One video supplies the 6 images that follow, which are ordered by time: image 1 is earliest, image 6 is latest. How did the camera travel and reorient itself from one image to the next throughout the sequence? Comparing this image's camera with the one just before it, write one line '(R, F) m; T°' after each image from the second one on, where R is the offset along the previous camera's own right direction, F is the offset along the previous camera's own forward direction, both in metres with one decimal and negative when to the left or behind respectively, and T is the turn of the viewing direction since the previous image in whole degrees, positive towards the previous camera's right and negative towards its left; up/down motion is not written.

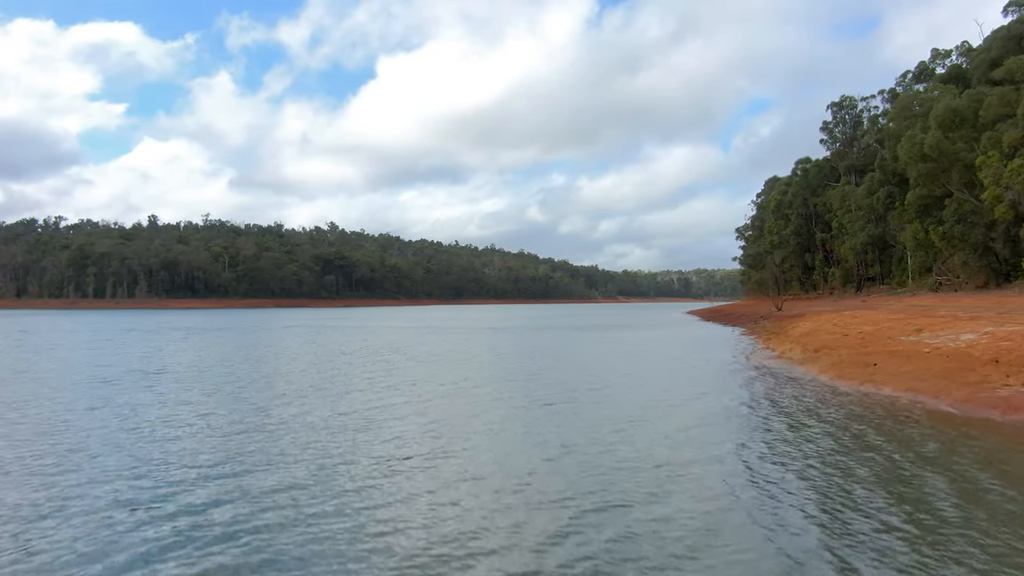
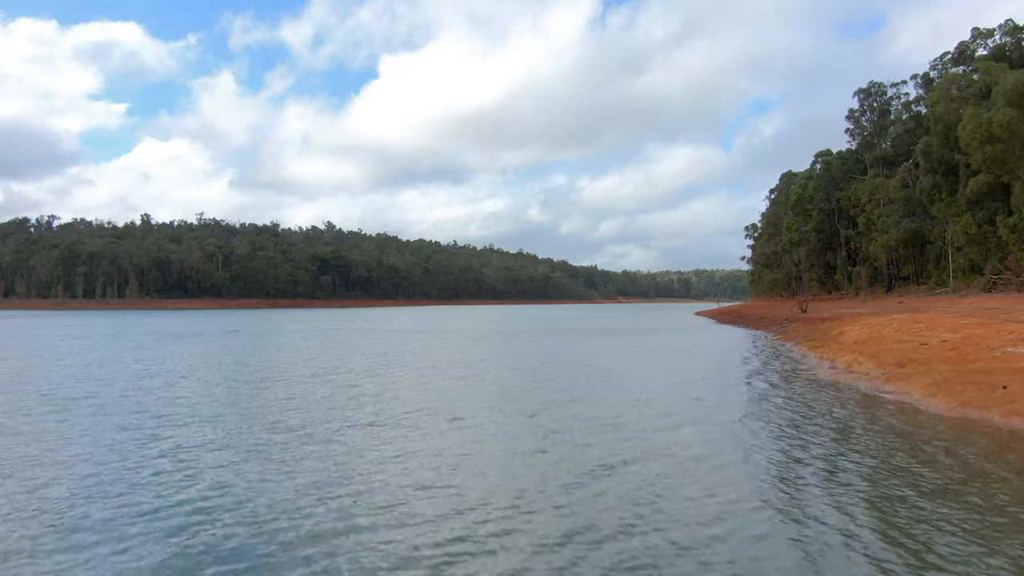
(-0.2, +3.6) m; 0°
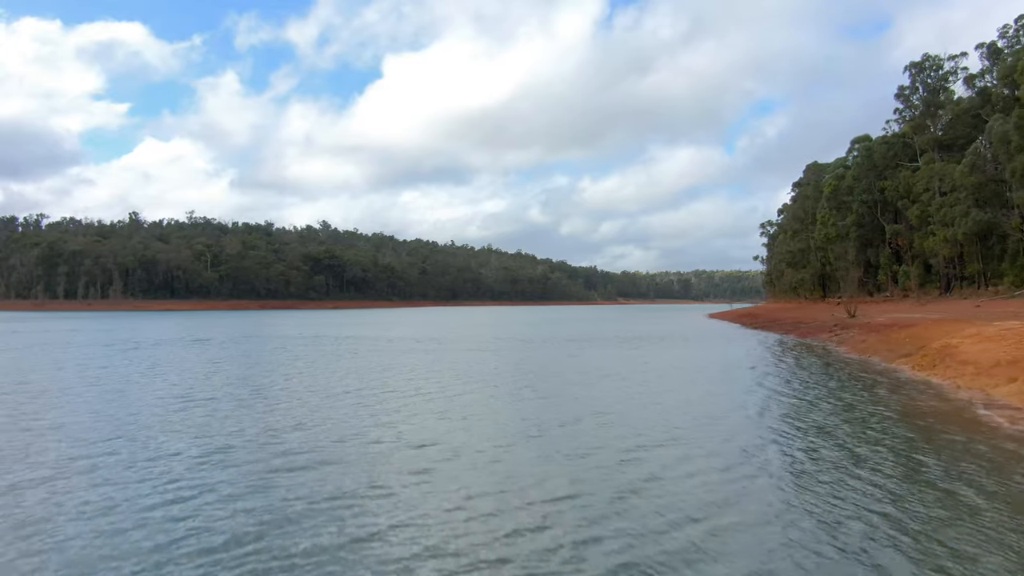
(-0.2, +5.8) m; 0°
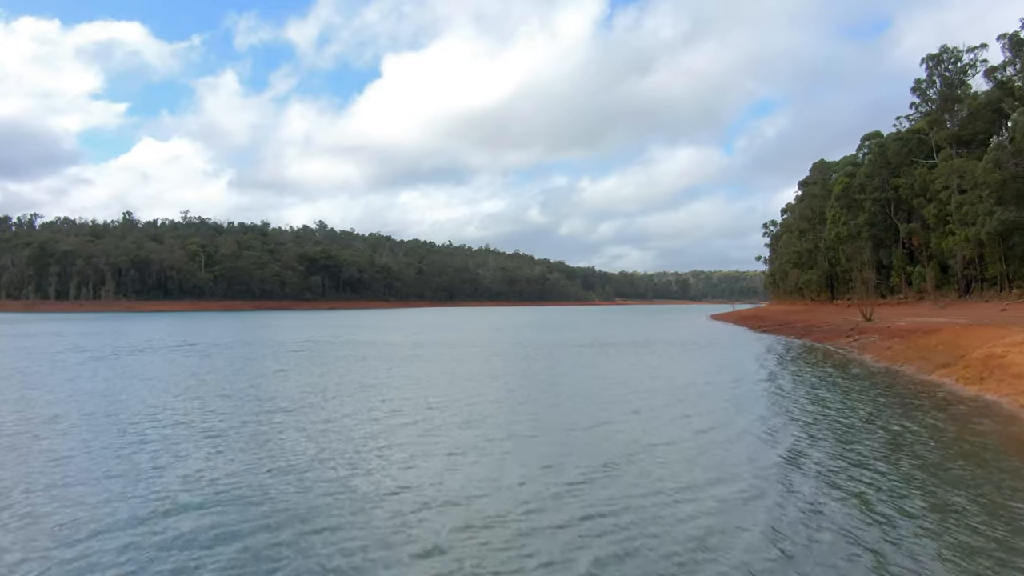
(0.0, +1.8) m; 0°
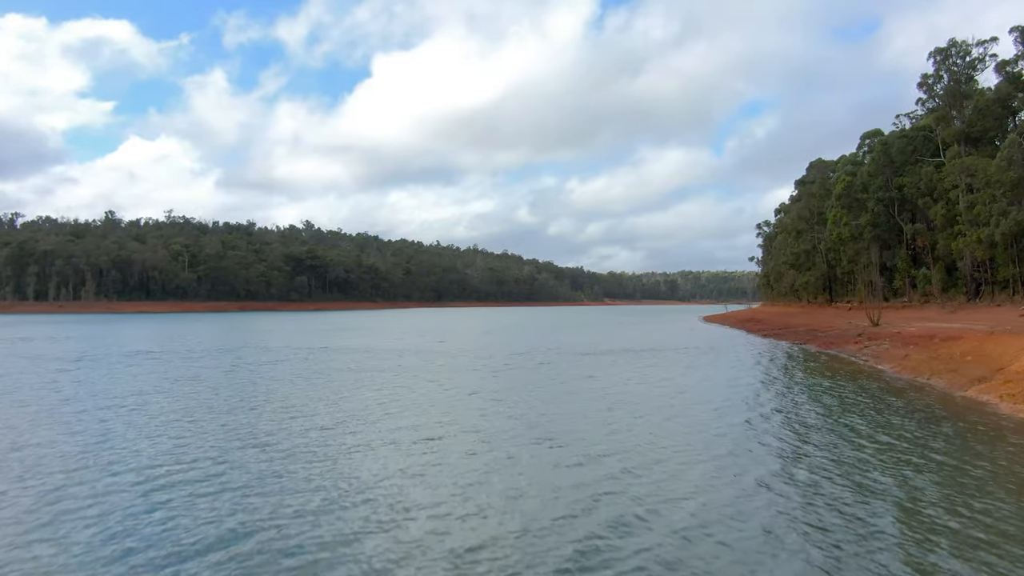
(-0.1, +1.8) m; +1°
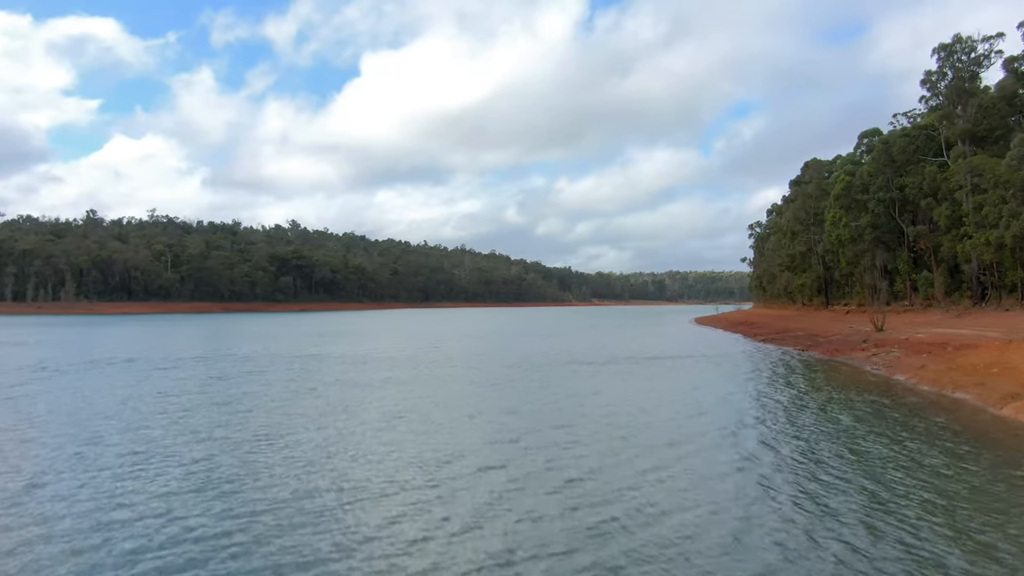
(-0.1, +1.5) m; +1°
